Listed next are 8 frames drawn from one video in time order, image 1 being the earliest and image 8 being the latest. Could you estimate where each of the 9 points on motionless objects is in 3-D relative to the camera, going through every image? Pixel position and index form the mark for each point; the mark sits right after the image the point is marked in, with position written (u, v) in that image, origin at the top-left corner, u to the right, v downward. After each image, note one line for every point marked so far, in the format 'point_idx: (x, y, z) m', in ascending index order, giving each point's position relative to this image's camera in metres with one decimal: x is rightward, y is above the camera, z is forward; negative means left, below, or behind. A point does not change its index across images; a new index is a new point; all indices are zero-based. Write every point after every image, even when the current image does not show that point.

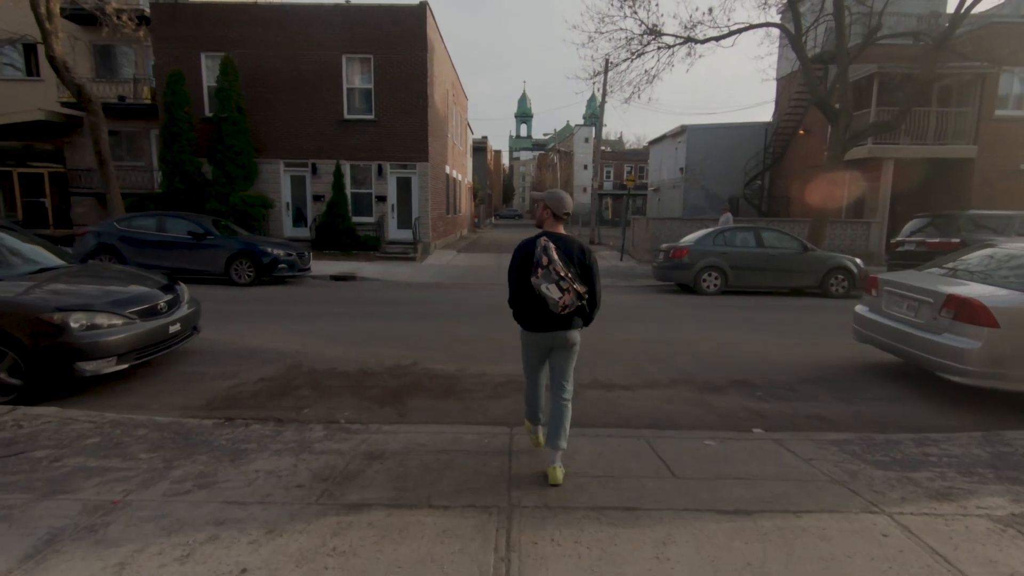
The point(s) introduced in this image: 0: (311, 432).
0: (-1.7, -1.2, +4.6) m
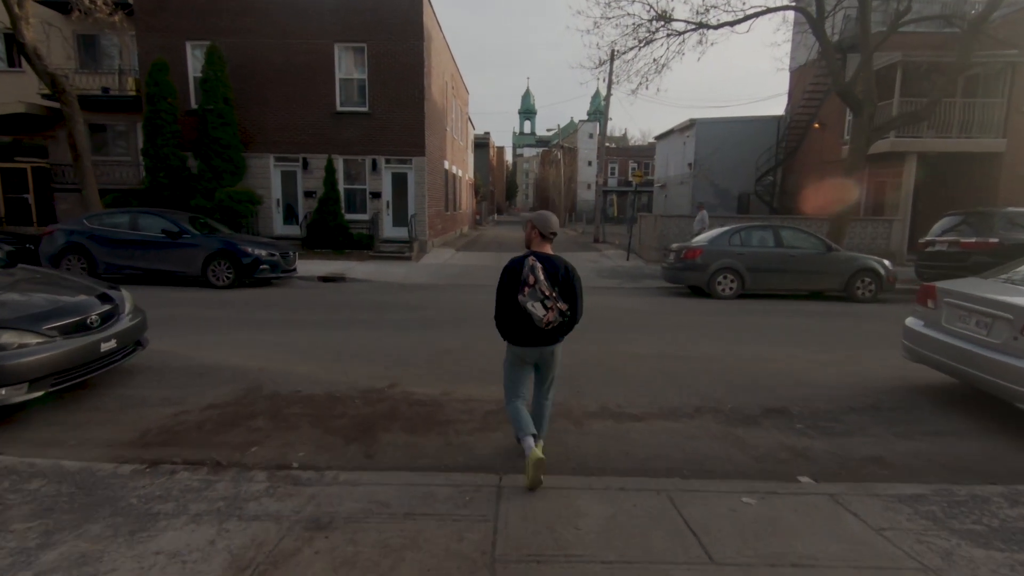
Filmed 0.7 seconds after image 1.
0: (-1.8, -1.3, +3.7) m
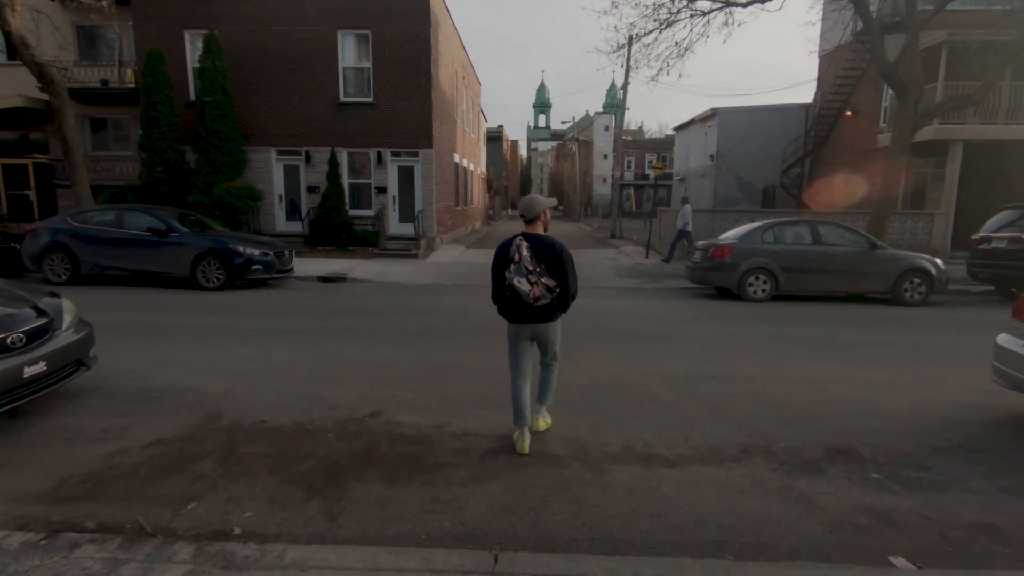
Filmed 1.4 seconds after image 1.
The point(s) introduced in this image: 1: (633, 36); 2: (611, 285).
0: (-1.8, -1.4, +2.8) m
1: (+3.4, +7.1, +15.2) m
2: (+2.4, +0.1, +12.8) m
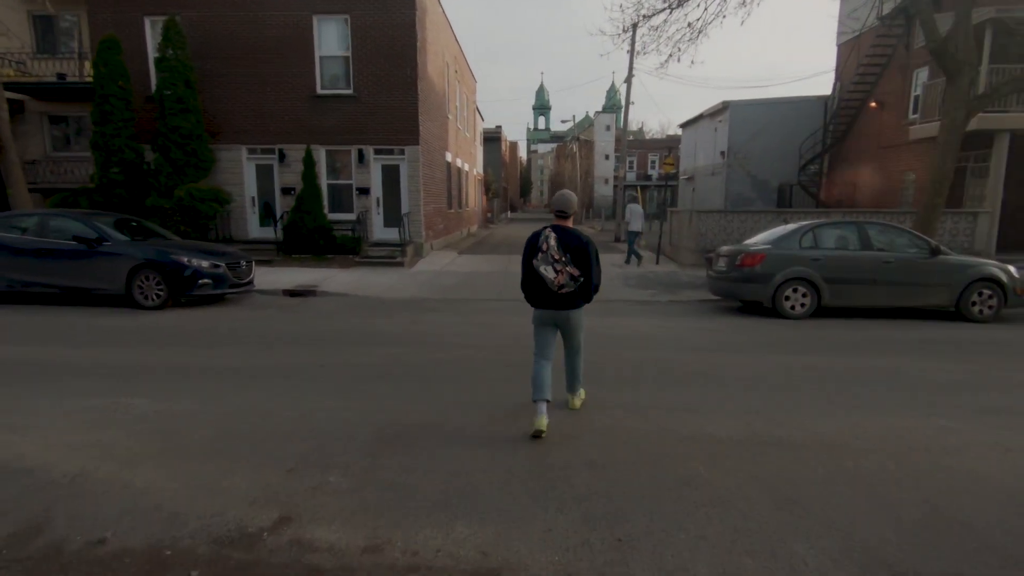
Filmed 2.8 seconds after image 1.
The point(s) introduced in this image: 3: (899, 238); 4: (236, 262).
0: (-1.9, -1.7, +1.2) m
1: (+3.2, +6.8, +13.6) m
2: (+2.2, -0.2, +11.2) m
3: (+6.4, +0.8, +8.9) m
4: (-5.1, +0.5, +9.9) m
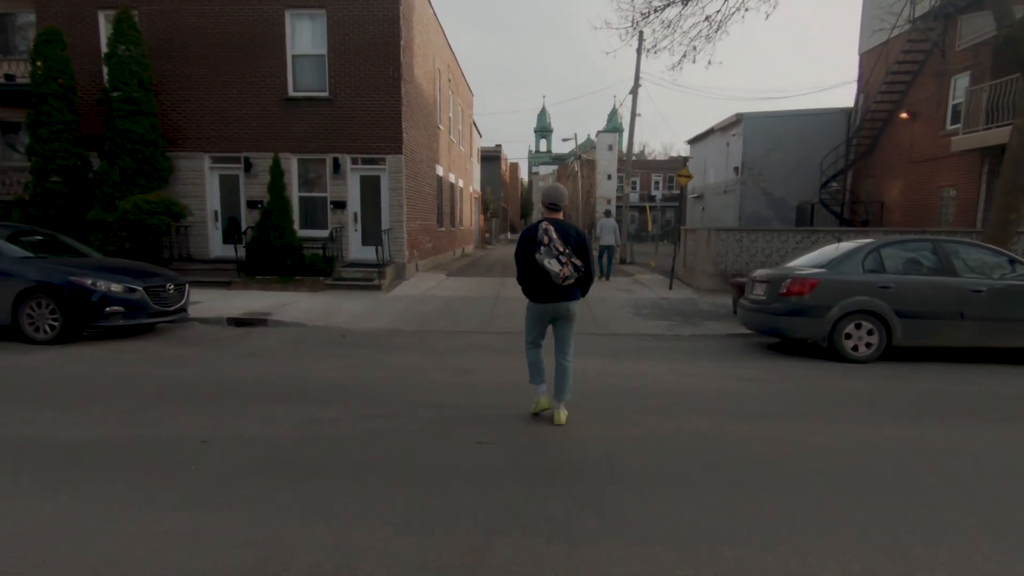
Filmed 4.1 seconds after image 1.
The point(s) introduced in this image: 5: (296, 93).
0: (-2.1, -1.8, -0.7) m
1: (+3.1, +6.2, +12.0) m
2: (+2.1, -0.7, +9.3) m
3: (+6.2, +0.4, +7.0) m
4: (-5.2, 0.0, +8.0) m
5: (-5.5, +5.0, +13.9) m
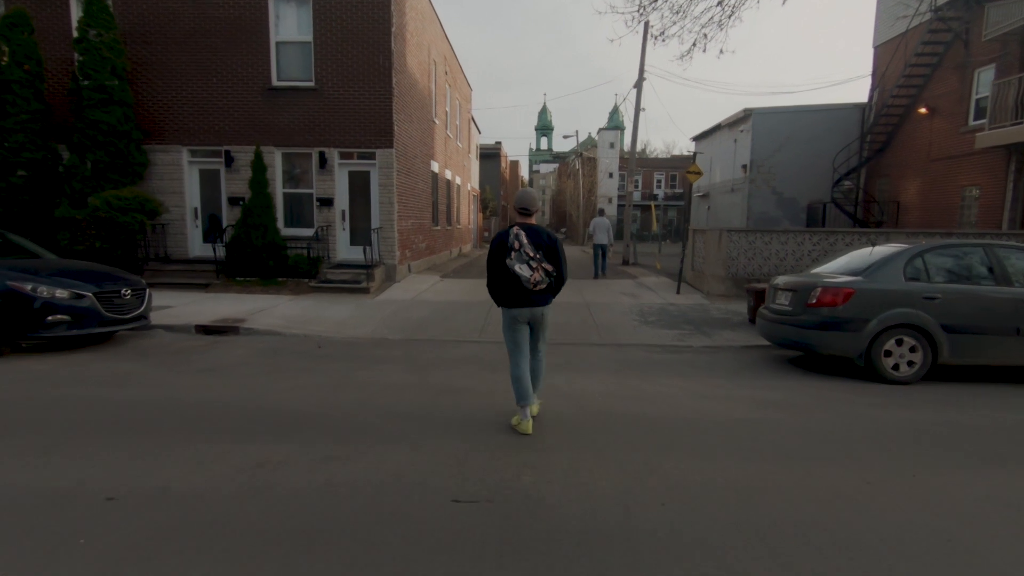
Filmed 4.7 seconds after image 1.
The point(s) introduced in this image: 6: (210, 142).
0: (-2.2, -1.9, -1.6) m
1: (+3.1, +6.1, +11.1) m
2: (+2.0, -0.8, +8.5) m
3: (+6.1, +0.2, +6.2) m
4: (-5.3, 0.0, +7.2) m
5: (-5.6, +4.9, +13.0) m
6: (-7.3, +3.5, +13.1) m
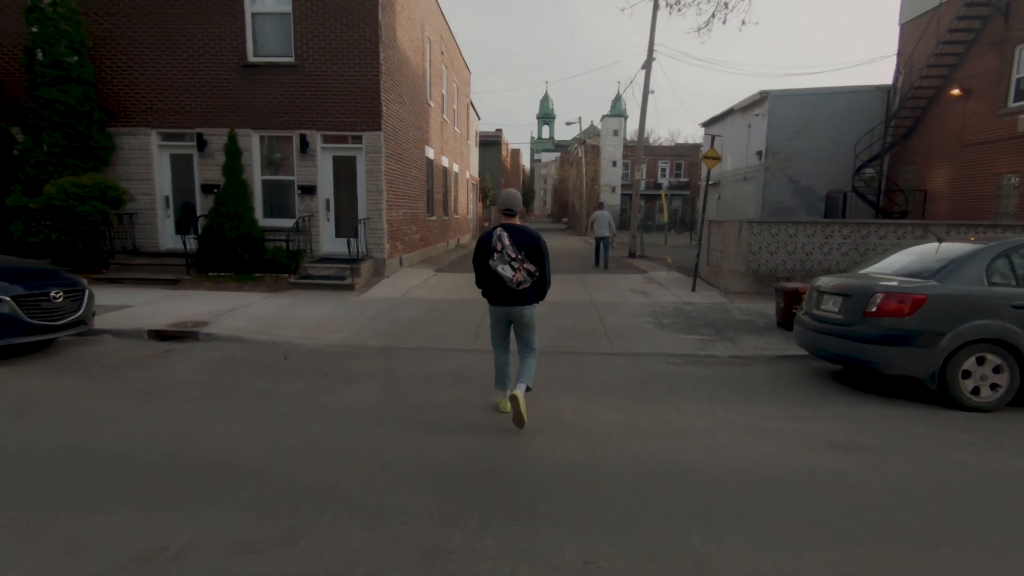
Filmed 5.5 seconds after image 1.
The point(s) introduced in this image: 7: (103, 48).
0: (-2.2, -2.1, -2.6) m
1: (+3.0, +6.1, +9.9) m
2: (+2.0, -0.8, +7.4) m
3: (+6.1, +0.2, +5.1) m
4: (-5.3, -0.1, +6.1) m
5: (-5.6, +5.0, +11.9) m
6: (-7.3, +3.6, +11.9) m
7: (-8.9, +5.2, +11.7) m
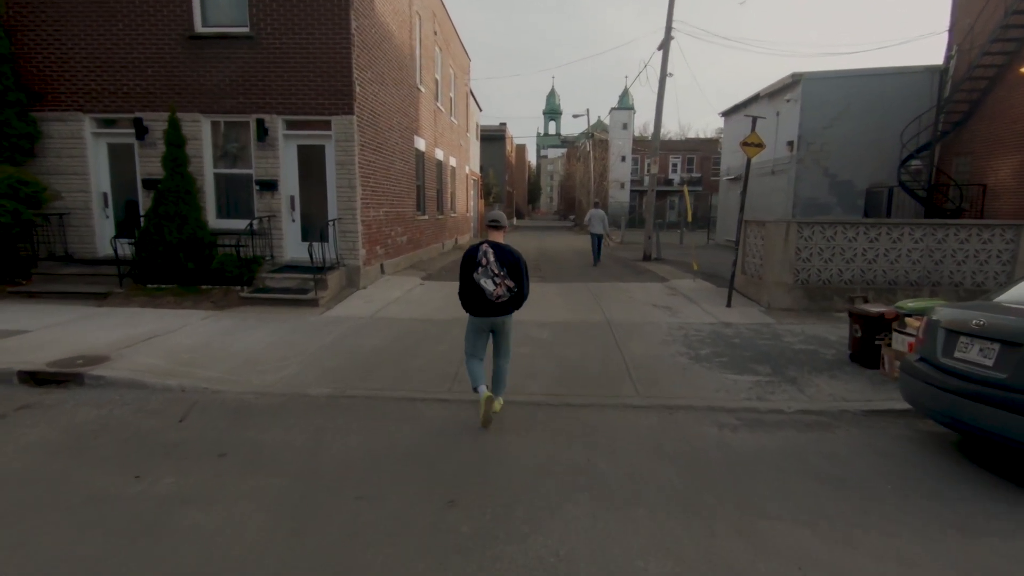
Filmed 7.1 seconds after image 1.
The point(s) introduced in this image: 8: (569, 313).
0: (-2.5, -2.4, -4.5) m
1: (+3.0, +5.9, +7.9) m
2: (+1.9, -1.1, +5.5) m
3: (+6.0, -0.1, +3.1) m
4: (-5.5, -0.4, +4.3) m
5: (-5.6, +4.8, +10.0) m
6: (-7.4, +3.4, +10.1) m
7: (-8.9, +4.9, +9.9) m
8: (+0.9, -0.4, +8.9) m
